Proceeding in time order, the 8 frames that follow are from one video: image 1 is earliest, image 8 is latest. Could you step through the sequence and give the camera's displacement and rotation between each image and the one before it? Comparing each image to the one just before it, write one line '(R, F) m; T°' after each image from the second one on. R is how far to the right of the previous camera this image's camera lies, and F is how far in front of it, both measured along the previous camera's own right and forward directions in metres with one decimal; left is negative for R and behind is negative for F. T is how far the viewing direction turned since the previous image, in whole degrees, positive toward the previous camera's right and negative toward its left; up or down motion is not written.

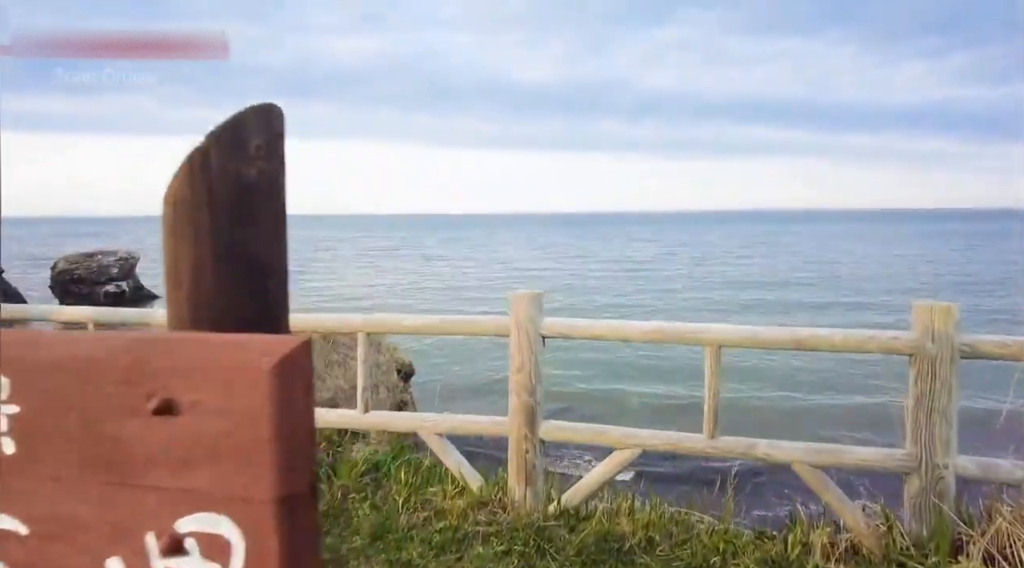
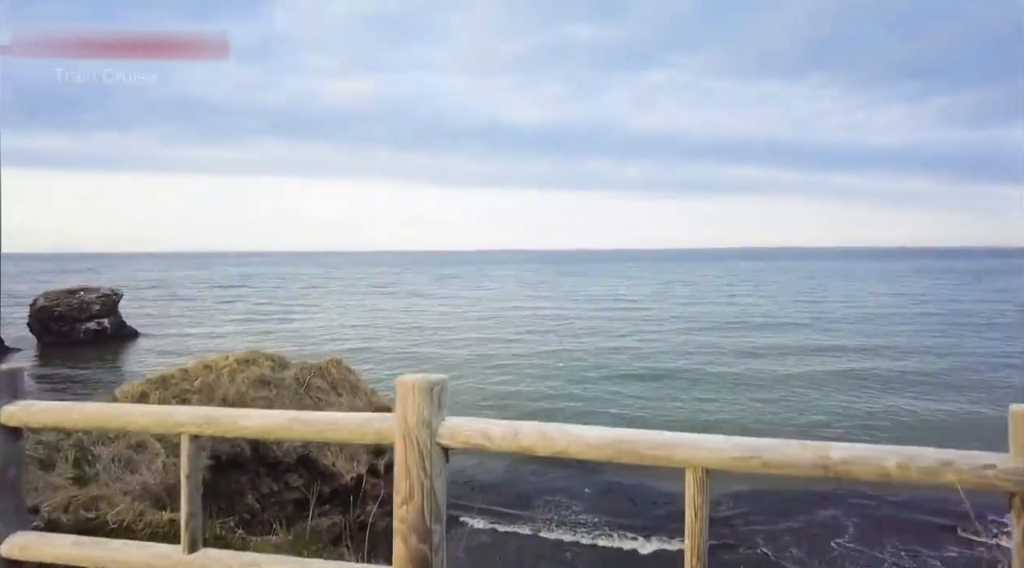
(+0.3, +1.1) m; +1°
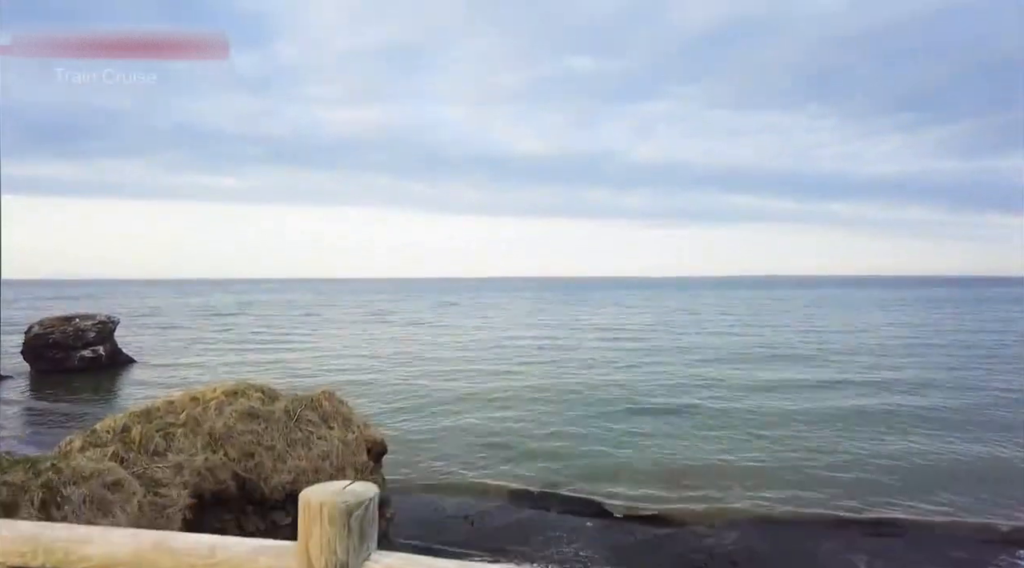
(+0.1, +0.8) m; 0°
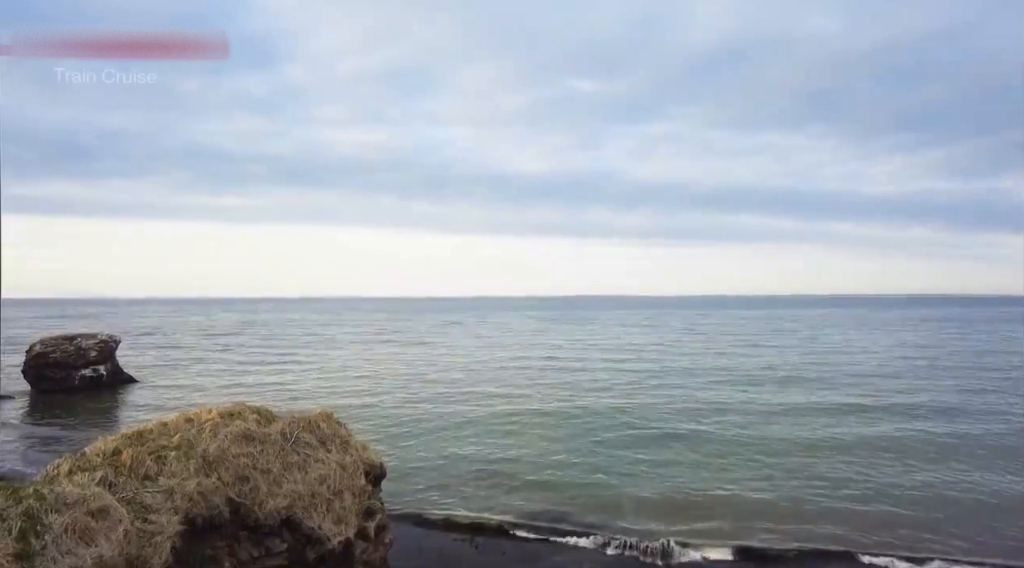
(0.0, +0.6) m; 0°
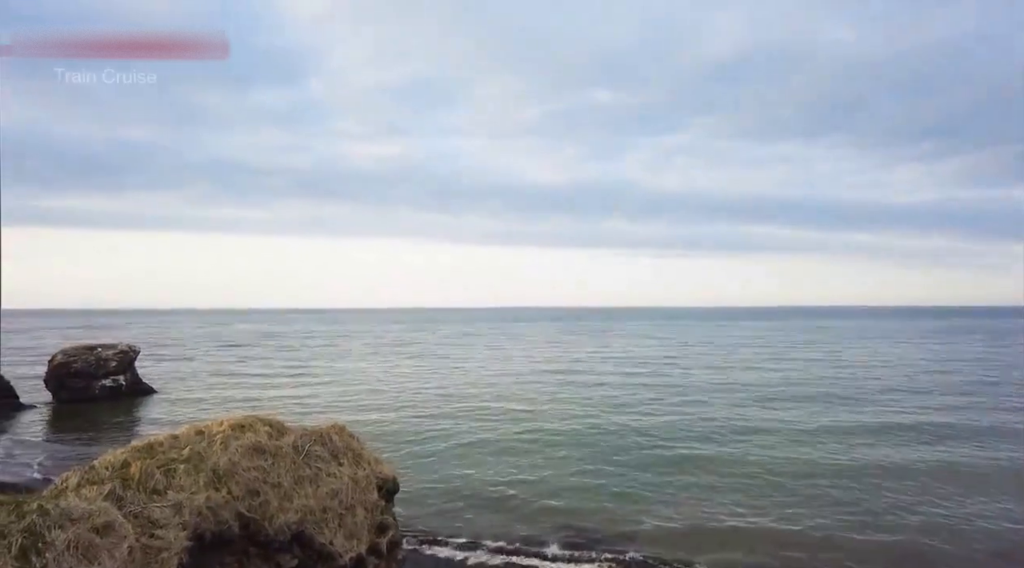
(0.0, +0.6) m; -1°
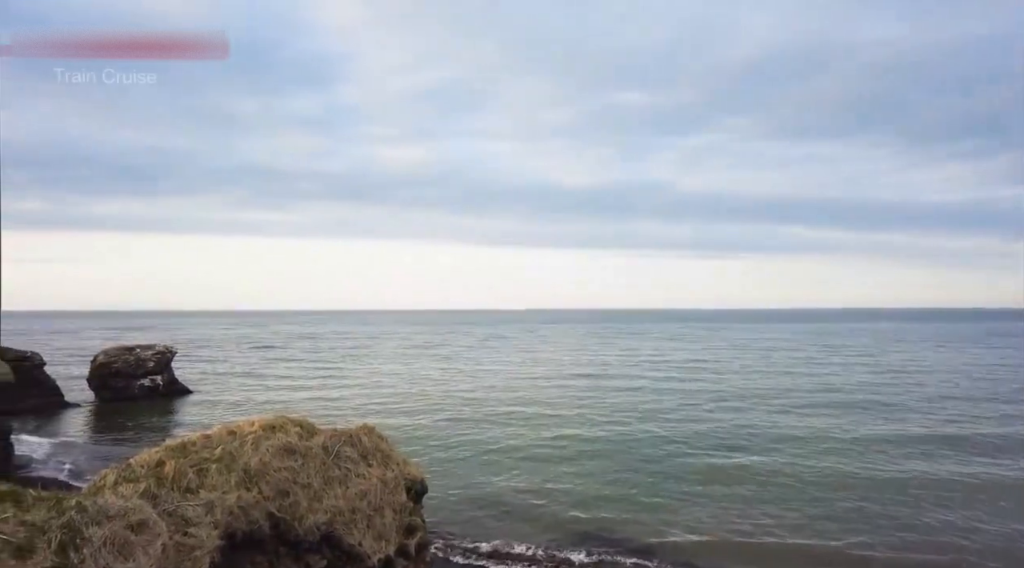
(+0.1, +0.1) m; -2°
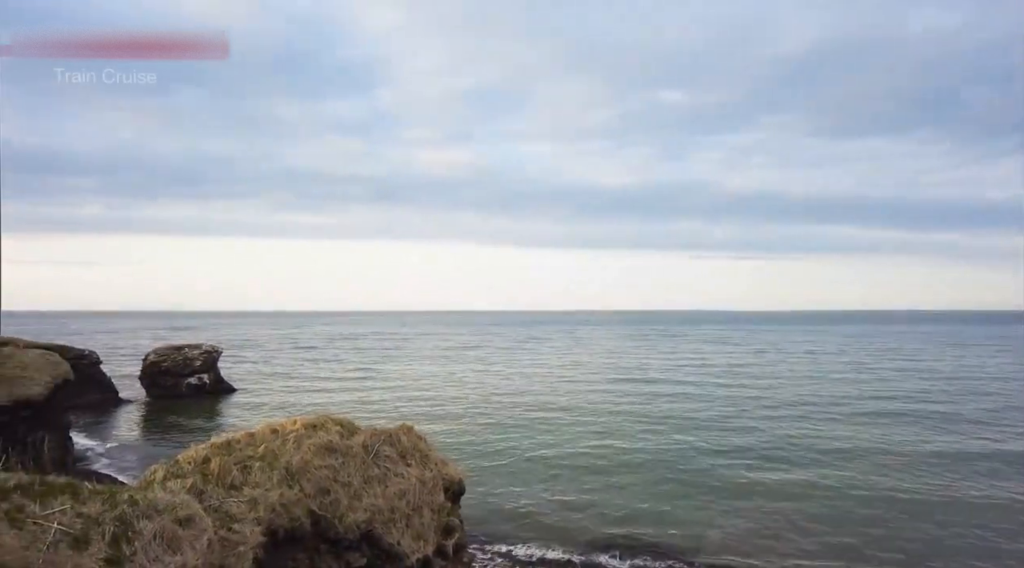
(0.0, 0.0) m; -3°
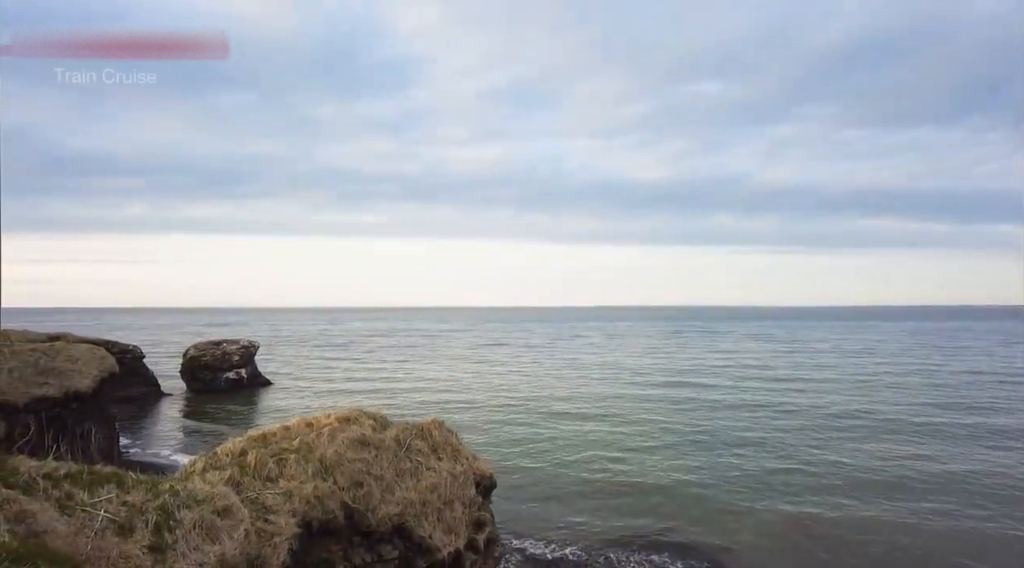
(+0.1, -0.2) m; -3°
